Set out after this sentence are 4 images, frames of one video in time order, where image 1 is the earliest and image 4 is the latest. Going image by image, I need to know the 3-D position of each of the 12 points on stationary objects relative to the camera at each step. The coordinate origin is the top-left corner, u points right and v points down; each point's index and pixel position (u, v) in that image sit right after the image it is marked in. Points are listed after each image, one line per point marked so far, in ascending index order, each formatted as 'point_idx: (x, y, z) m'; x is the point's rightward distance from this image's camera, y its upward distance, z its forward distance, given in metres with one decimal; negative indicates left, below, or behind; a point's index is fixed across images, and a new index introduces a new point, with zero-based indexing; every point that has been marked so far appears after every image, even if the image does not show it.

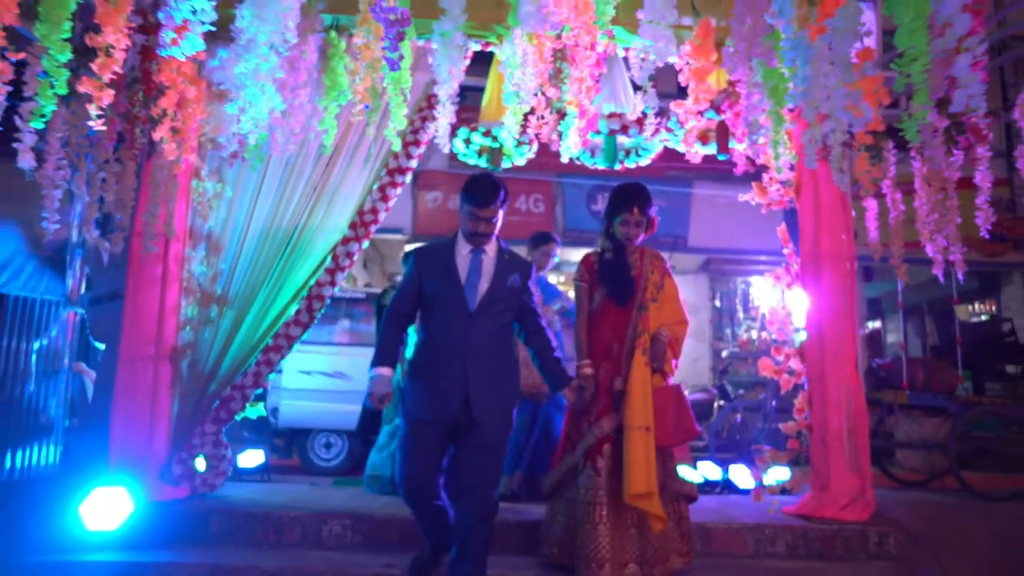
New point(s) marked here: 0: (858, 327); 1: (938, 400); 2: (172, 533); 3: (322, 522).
0: (+2.3, -0.3, +4.4) m
1: (+4.2, -1.1, +6.7) m
2: (-1.9, -1.4, +3.8) m
3: (-1.1, -1.3, +3.8) m
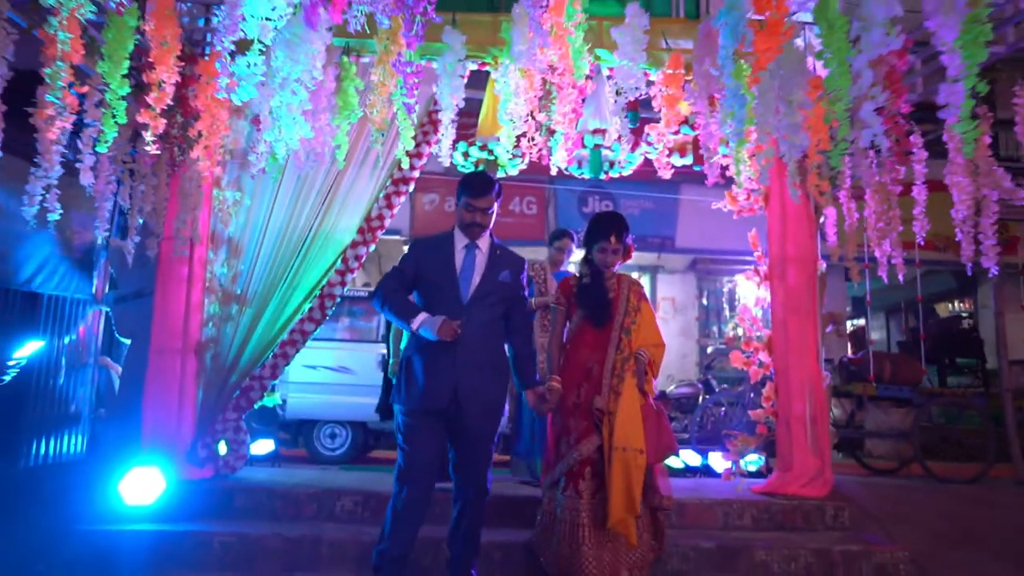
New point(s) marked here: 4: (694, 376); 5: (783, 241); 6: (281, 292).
0: (+2.2, -0.3, +4.8) m
1: (+4.2, -1.1, +7.2) m
2: (-1.9, -1.4, +4.2) m
3: (-1.1, -1.3, +4.3) m
4: (+2.9, -1.4, +10.9) m
5: (+1.9, +0.3, +4.9) m
6: (-1.6, 0.0, +4.8) m
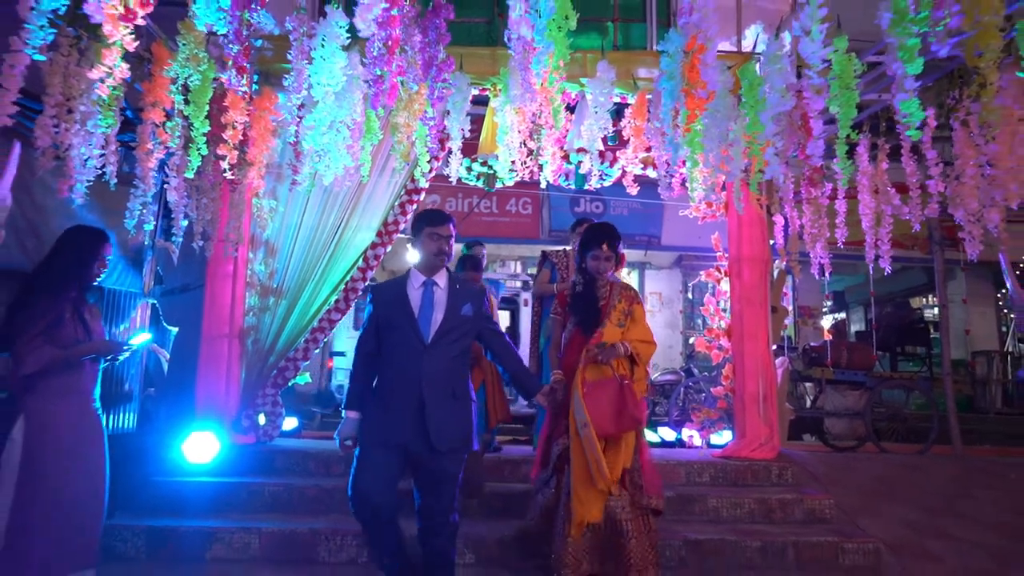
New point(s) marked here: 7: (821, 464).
0: (+2.2, -0.2, +5.7) m
1: (+4.1, -1.0, +8.0) m
2: (-2.0, -1.3, +5.0) m
3: (-1.1, -1.3, +5.1) m
4: (+2.9, -1.3, +11.7) m
5: (+1.9, +0.4, +5.7) m
6: (-1.7, 0.0, +5.6) m
7: (+2.9, -1.6, +6.3) m
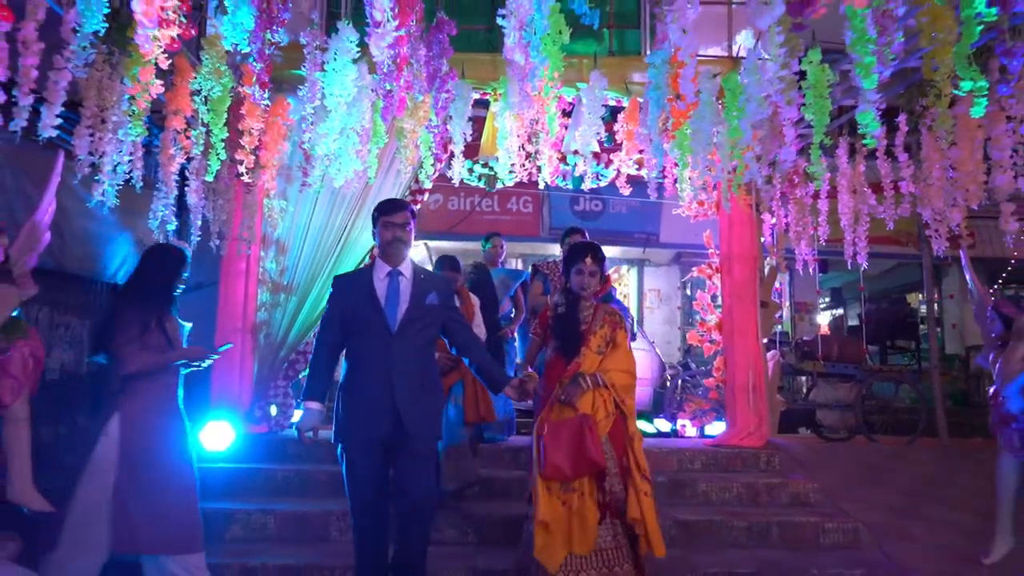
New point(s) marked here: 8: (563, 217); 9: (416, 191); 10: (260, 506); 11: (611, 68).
0: (+2.2, -0.2, +5.9) m
1: (+4.1, -1.0, +8.3) m
2: (-2.0, -1.3, +5.3) m
3: (-1.1, -1.3, +5.4) m
4: (+2.9, -1.3, +12.0) m
5: (+1.9, +0.4, +5.9) m
6: (-1.7, 0.0, +5.9) m
7: (+2.9, -1.6, +6.5) m
8: (+0.6, +0.8, +8.3) m
9: (-0.9, +0.9, +6.1) m
10: (-1.7, -1.4, +4.4) m
11: (+0.7, +1.6, +5.0) m
